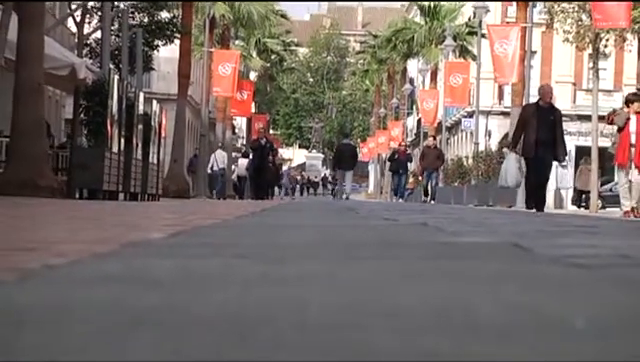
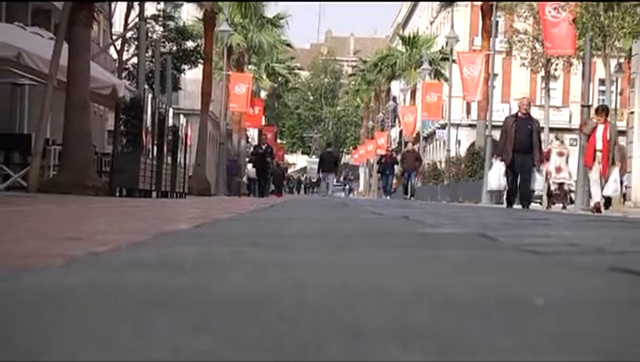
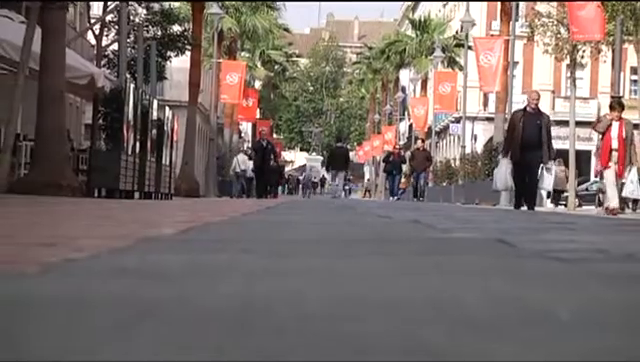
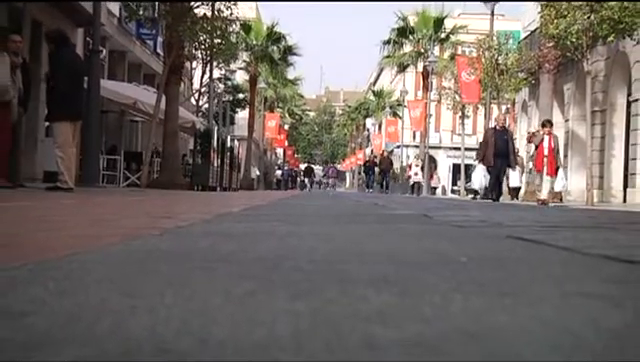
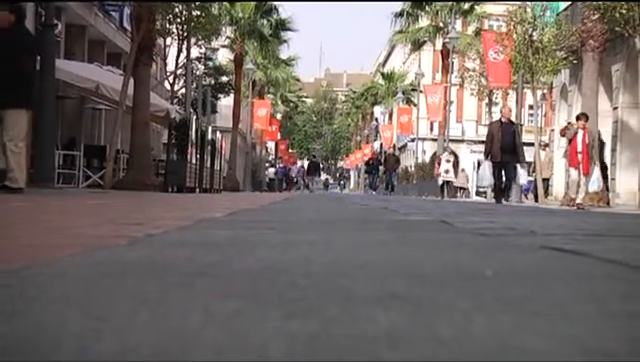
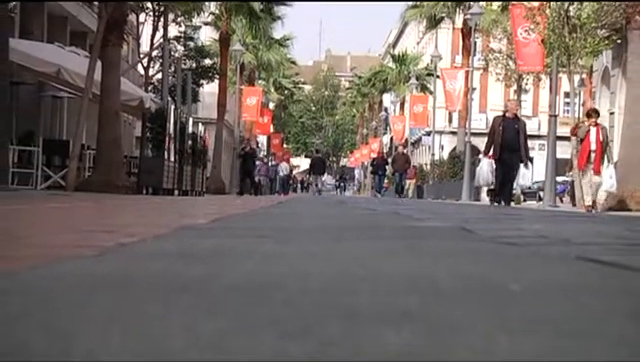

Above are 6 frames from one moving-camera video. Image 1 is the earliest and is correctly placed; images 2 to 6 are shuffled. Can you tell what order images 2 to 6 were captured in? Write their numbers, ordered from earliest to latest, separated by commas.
3, 2, 6, 5, 4
